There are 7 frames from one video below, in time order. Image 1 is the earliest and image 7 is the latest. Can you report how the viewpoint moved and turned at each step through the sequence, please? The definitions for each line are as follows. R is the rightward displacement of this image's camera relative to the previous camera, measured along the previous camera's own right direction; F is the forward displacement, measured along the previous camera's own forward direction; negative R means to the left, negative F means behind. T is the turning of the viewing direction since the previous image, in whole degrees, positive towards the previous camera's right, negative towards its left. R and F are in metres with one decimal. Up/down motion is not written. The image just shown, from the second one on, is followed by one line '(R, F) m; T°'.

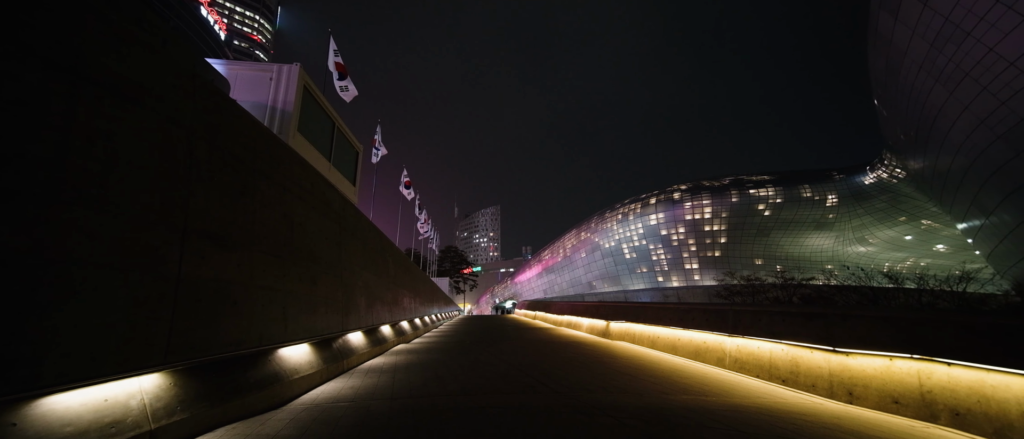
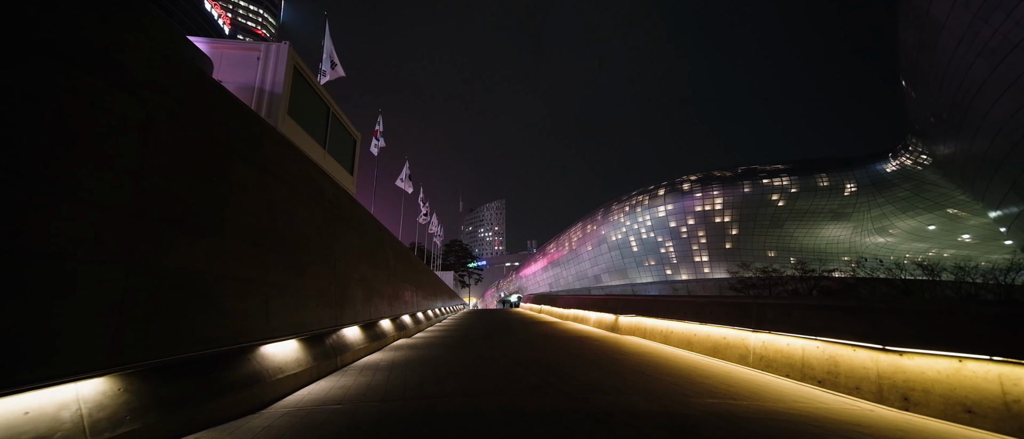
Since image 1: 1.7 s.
(0.0, +0.4) m; -1°
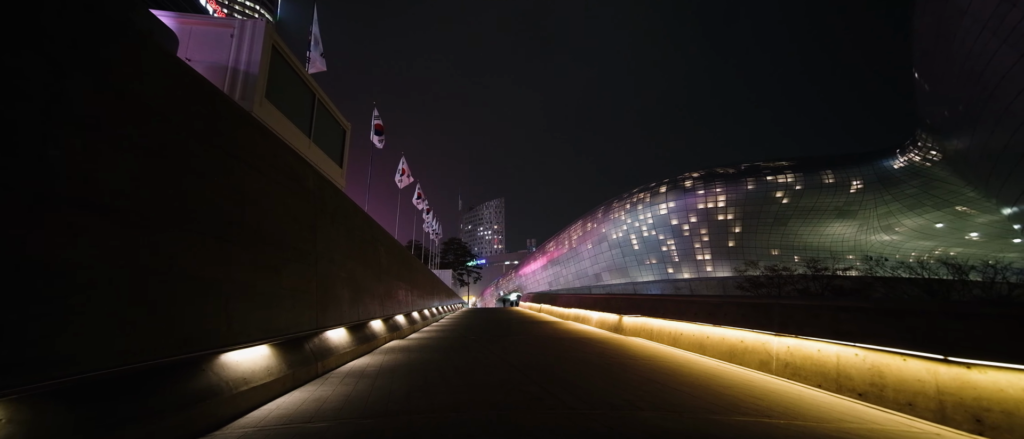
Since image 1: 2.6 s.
(0.0, +0.5) m; 0°
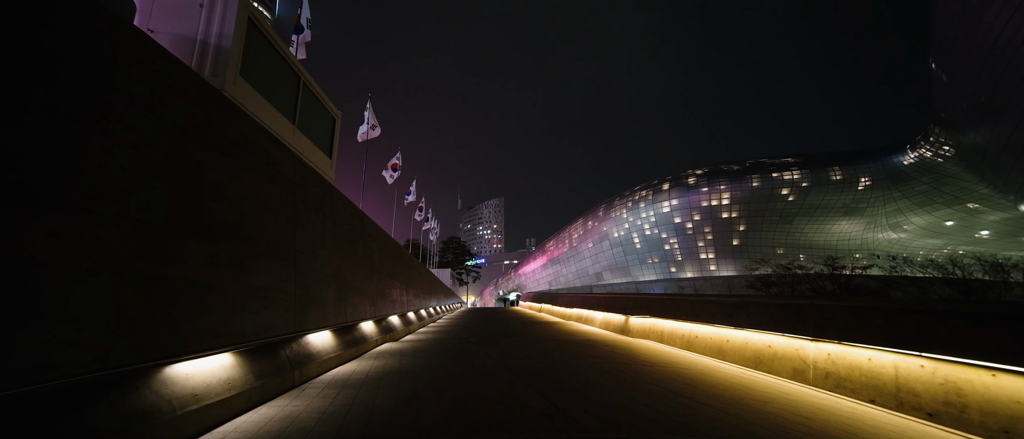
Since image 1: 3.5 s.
(0.0, +0.6) m; 0°
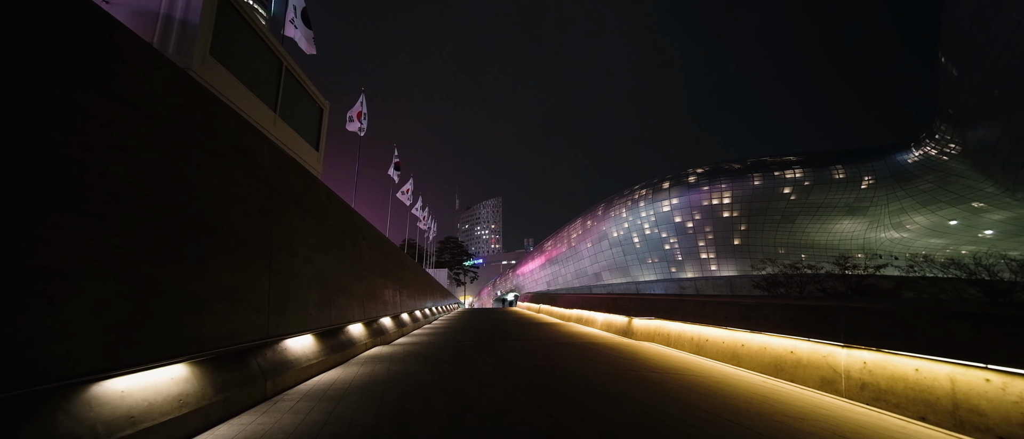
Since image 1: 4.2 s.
(0.0, +0.4) m; 0°
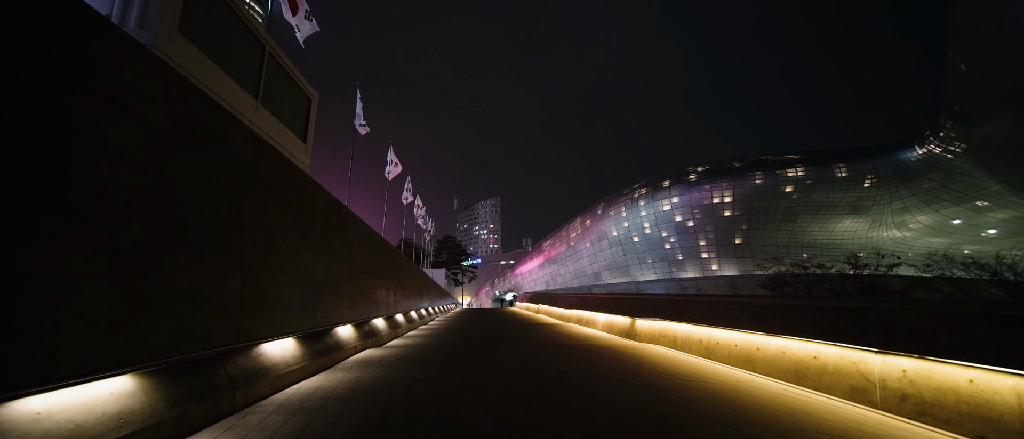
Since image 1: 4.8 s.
(0.0, +0.4) m; 0°
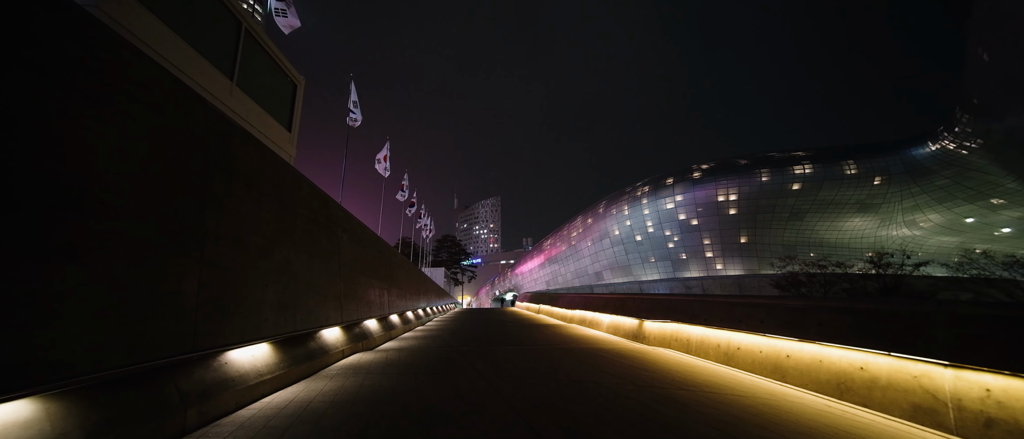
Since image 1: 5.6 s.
(0.0, +0.5) m; 0°
